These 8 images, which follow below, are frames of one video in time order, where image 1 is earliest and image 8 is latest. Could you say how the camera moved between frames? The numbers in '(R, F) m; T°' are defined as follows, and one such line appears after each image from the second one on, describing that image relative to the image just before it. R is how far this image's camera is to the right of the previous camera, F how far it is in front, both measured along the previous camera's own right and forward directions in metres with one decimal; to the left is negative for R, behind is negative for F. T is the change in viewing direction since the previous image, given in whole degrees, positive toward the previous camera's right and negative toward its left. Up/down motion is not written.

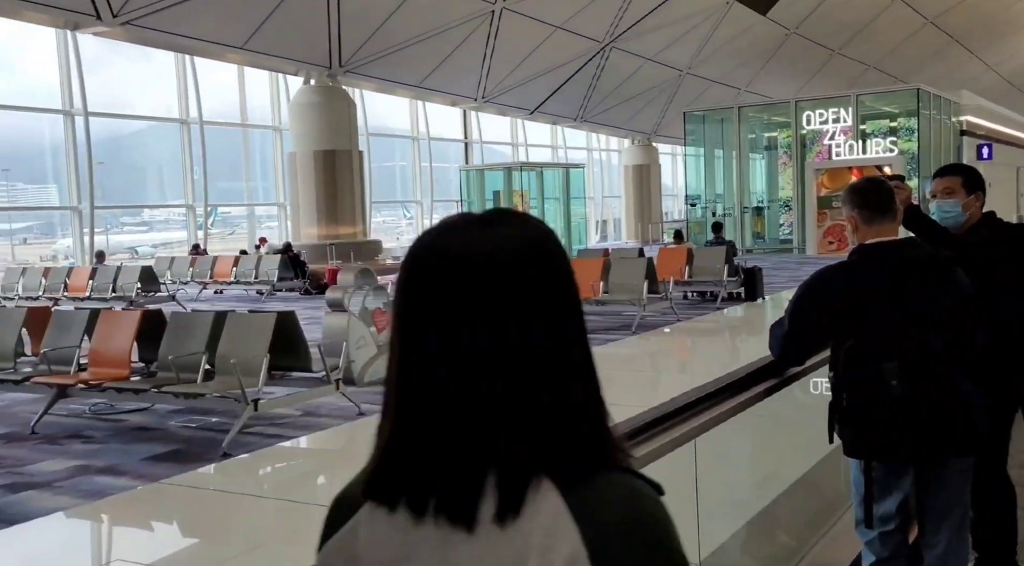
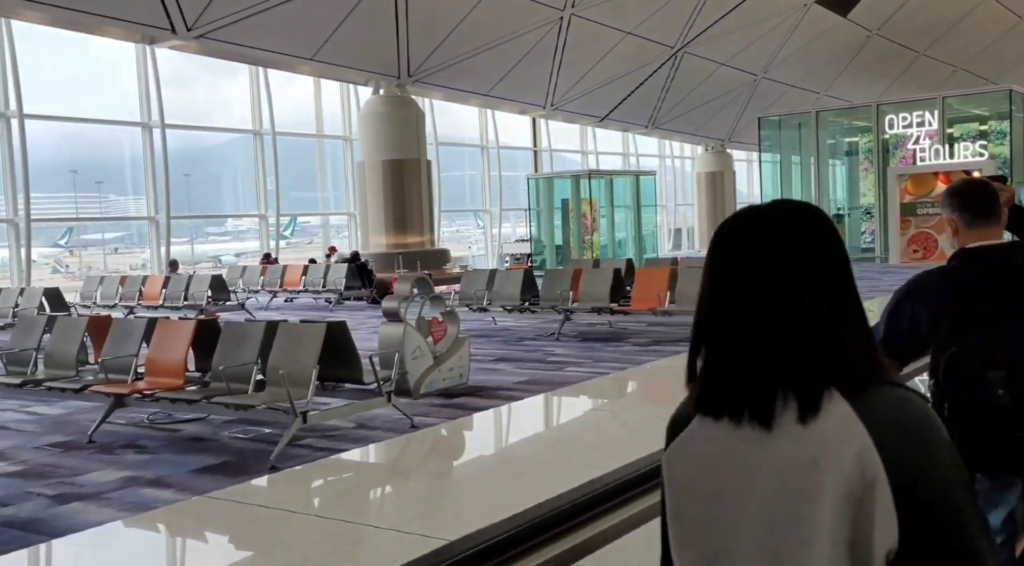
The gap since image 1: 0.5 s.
(+0.1, +0.1) m; -4°
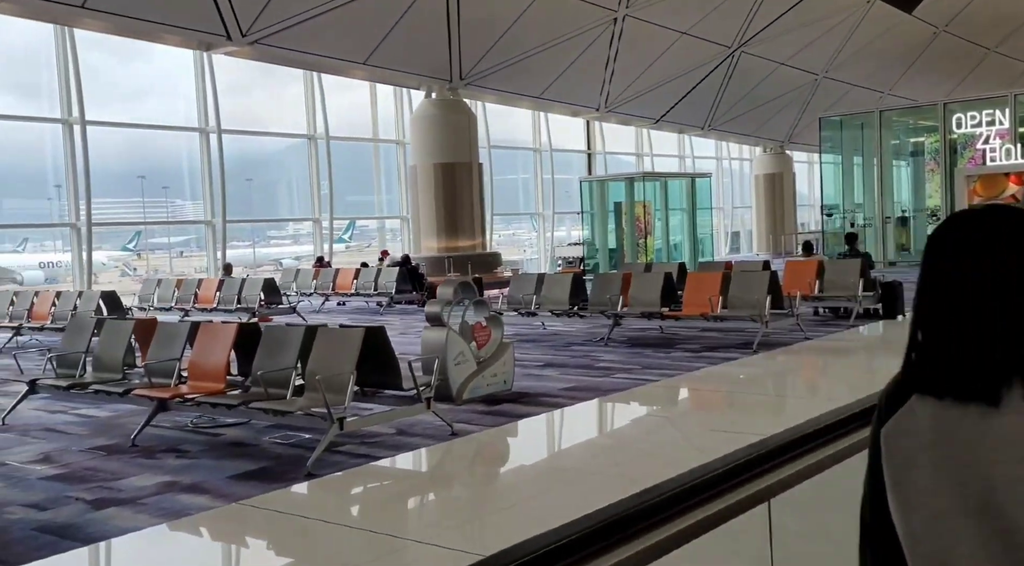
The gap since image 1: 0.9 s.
(+0.1, +0.1) m; -3°
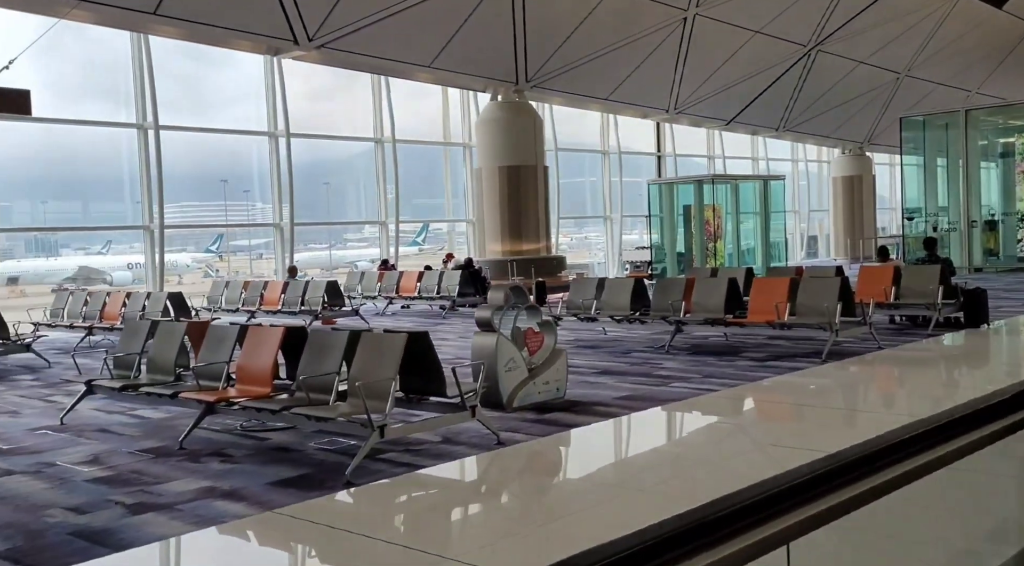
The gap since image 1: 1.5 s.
(+0.1, +0.1) m; -4°
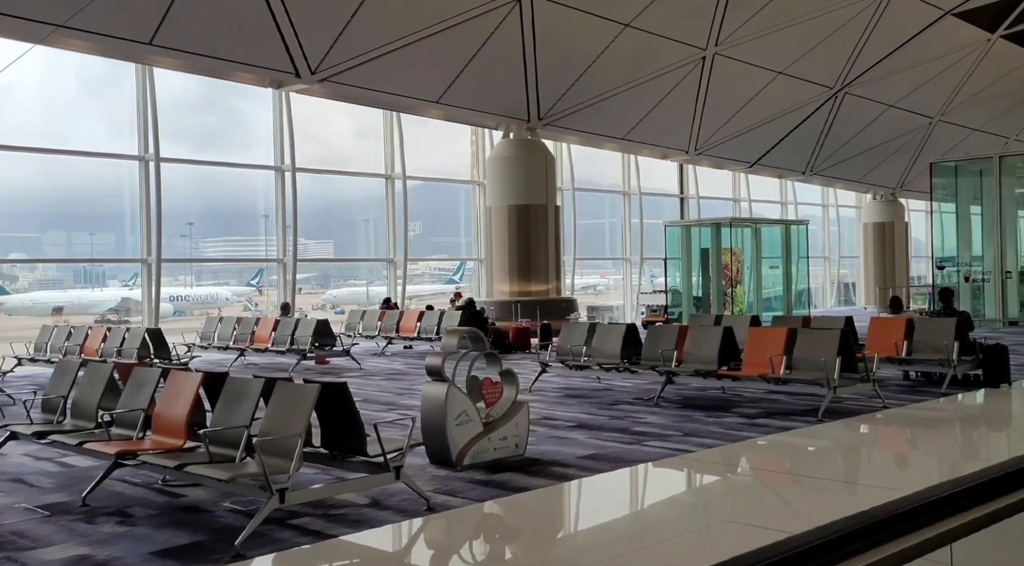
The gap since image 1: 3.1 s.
(+0.5, +0.6) m; -2°
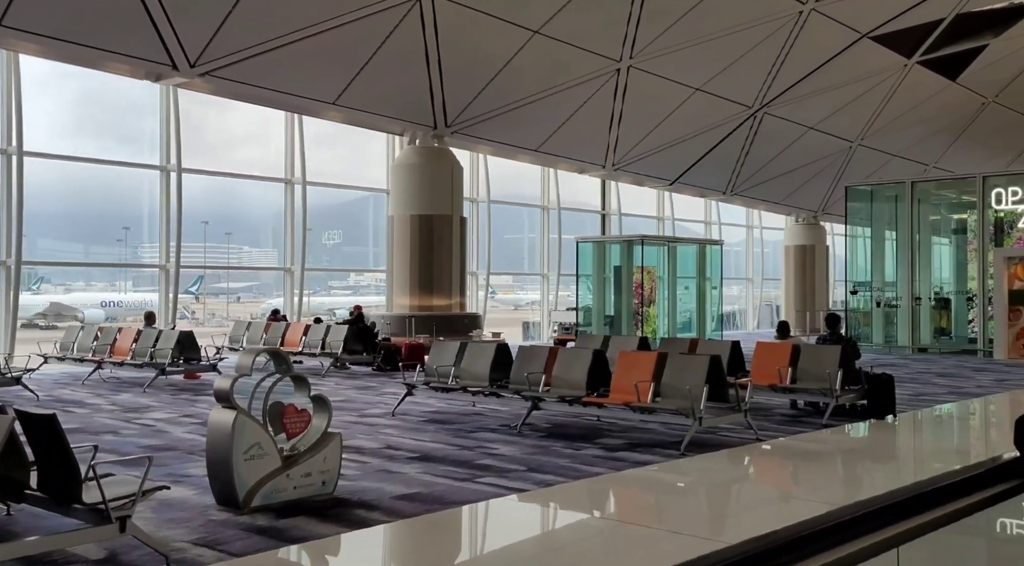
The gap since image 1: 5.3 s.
(+0.7, +0.8) m; +3°
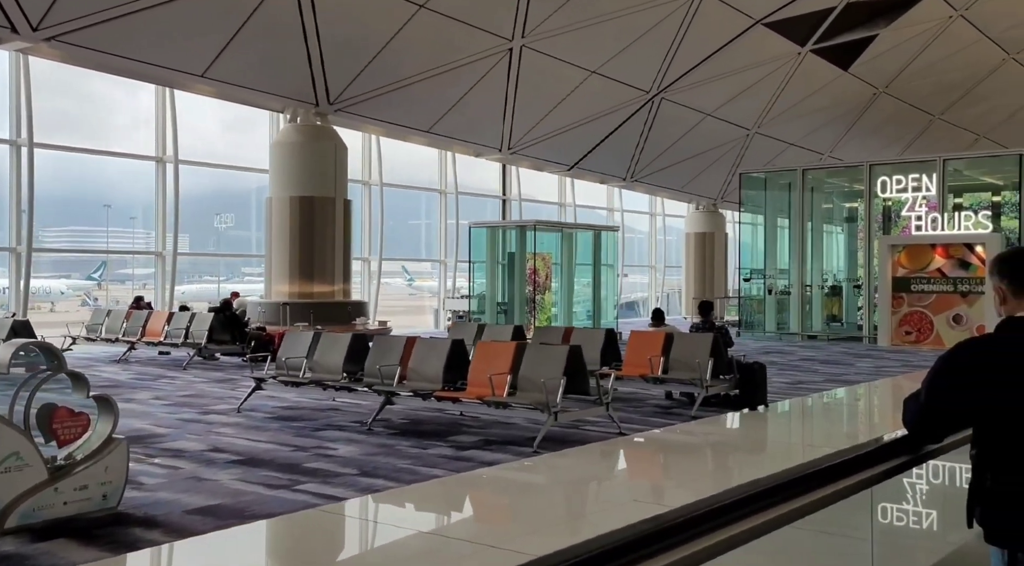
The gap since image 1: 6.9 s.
(+0.5, +0.7) m; +5°
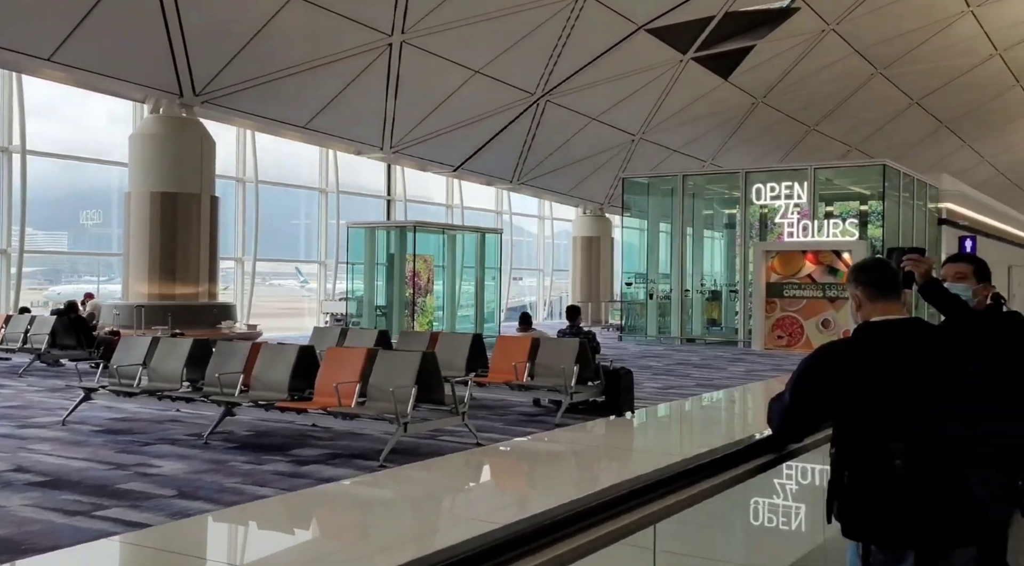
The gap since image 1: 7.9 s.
(+0.3, +0.5) m; +6°
